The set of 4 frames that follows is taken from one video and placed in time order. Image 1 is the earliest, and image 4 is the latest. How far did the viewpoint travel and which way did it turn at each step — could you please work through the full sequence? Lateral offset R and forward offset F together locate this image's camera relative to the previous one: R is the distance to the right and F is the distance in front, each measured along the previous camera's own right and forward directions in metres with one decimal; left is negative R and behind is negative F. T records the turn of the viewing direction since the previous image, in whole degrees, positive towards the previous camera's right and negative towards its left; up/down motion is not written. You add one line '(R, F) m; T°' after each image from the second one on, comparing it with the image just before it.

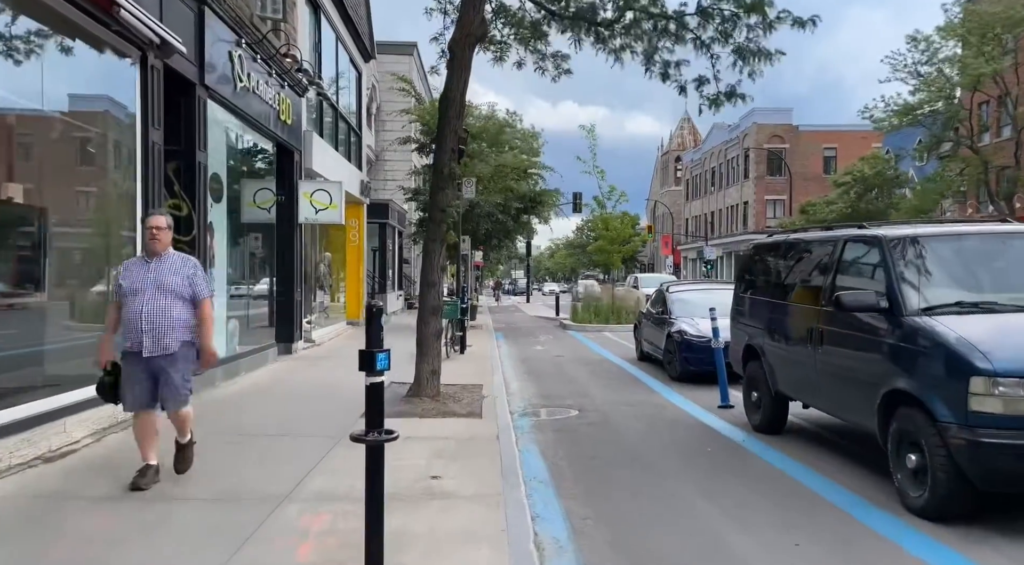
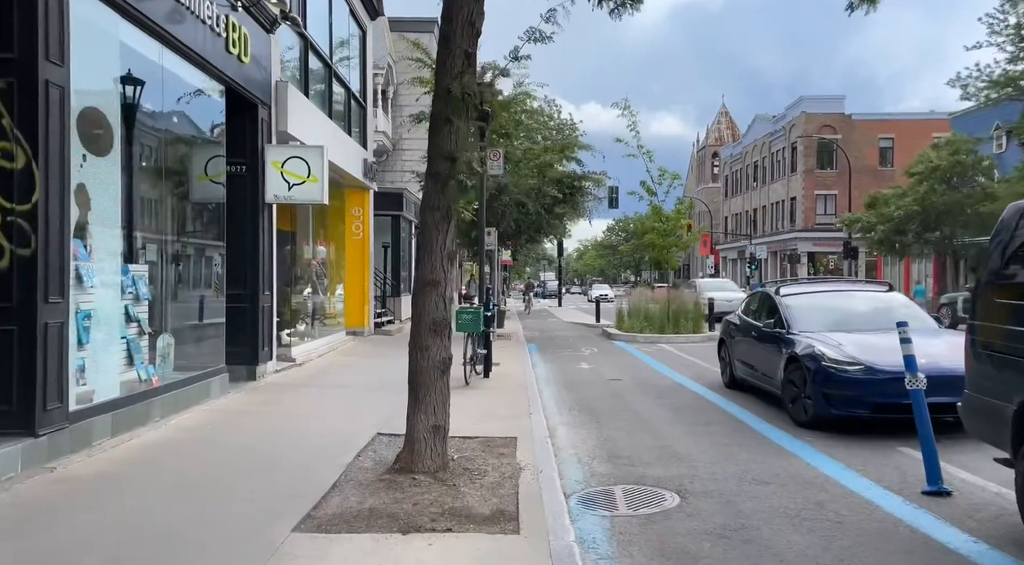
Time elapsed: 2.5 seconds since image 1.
(-0.2, +4.0) m; -2°
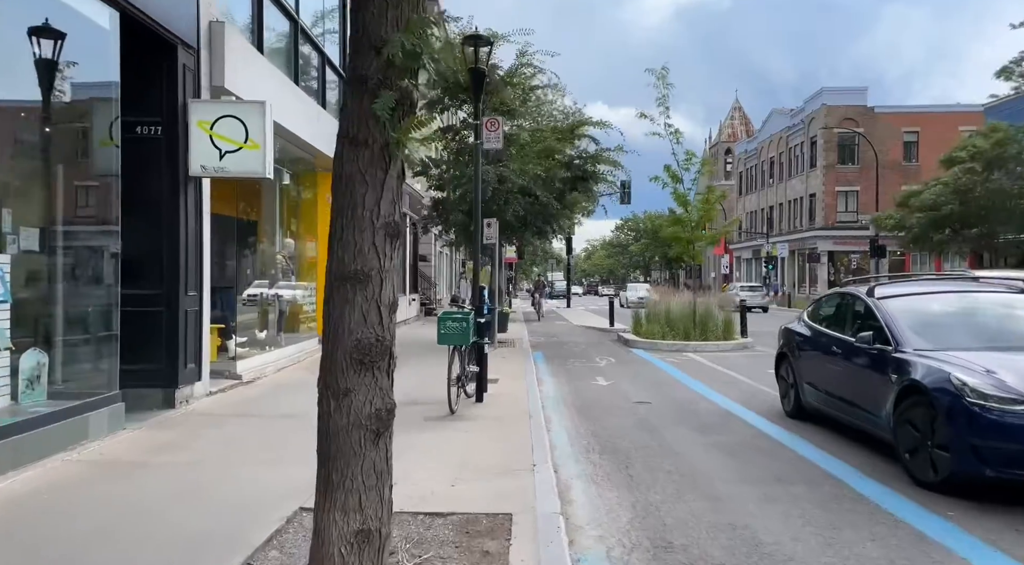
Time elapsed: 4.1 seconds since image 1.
(+0.1, +2.5) m; -1°
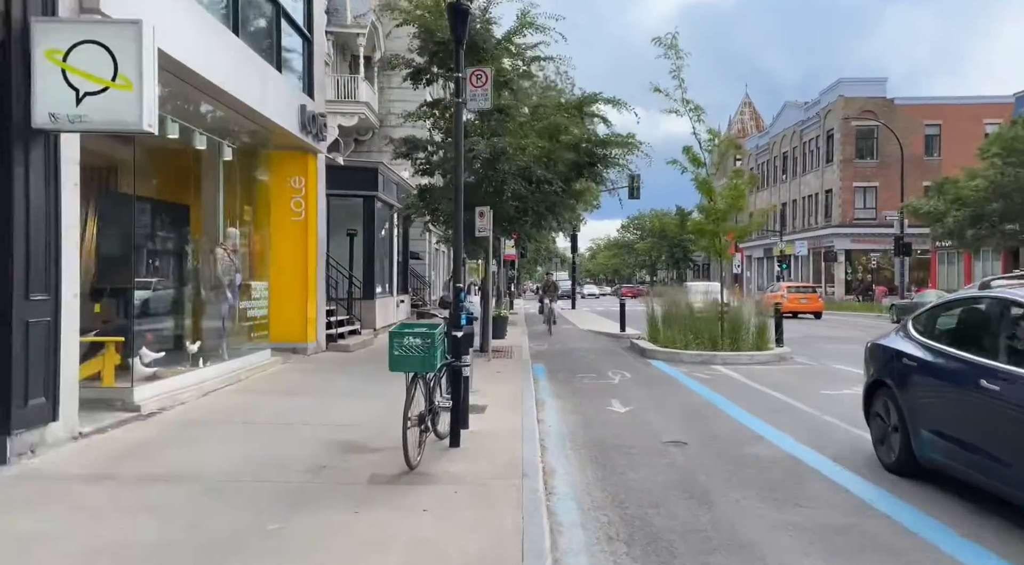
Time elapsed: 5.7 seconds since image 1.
(+0.1, +2.5) m; 0°
